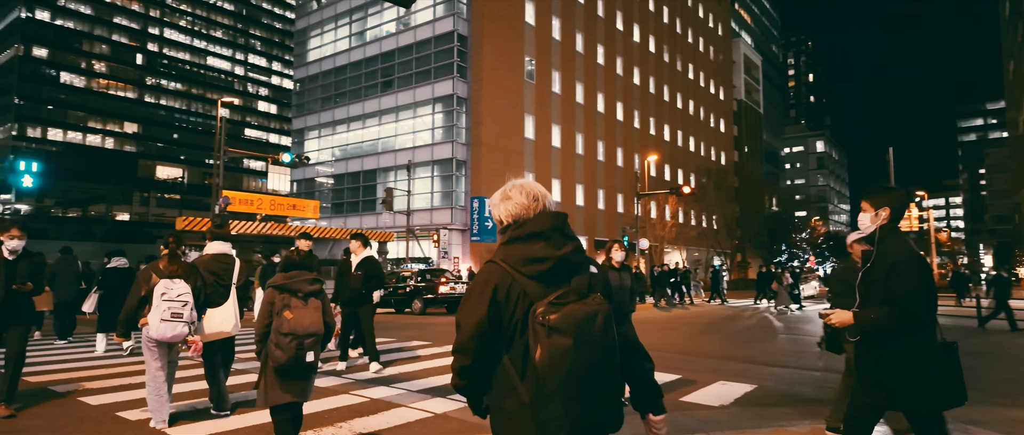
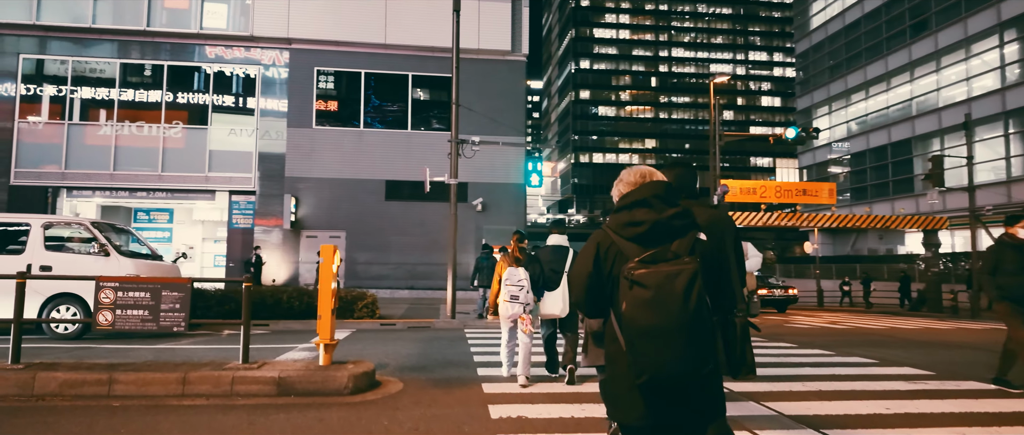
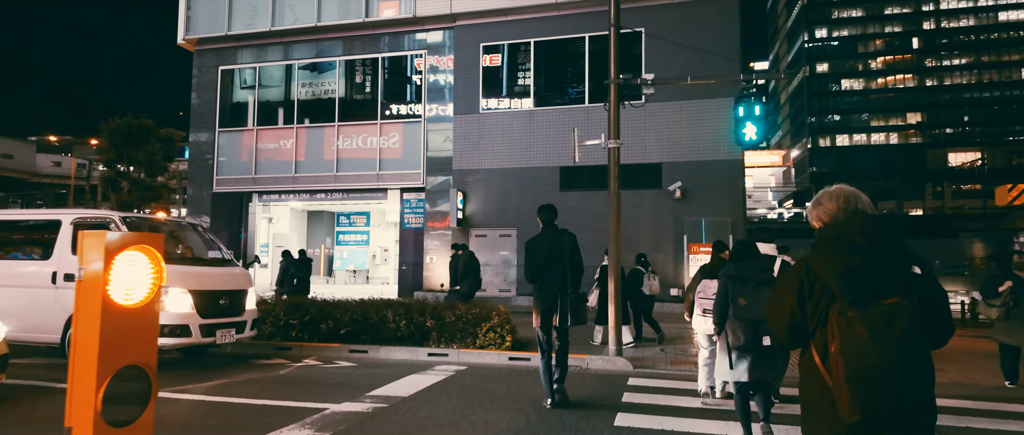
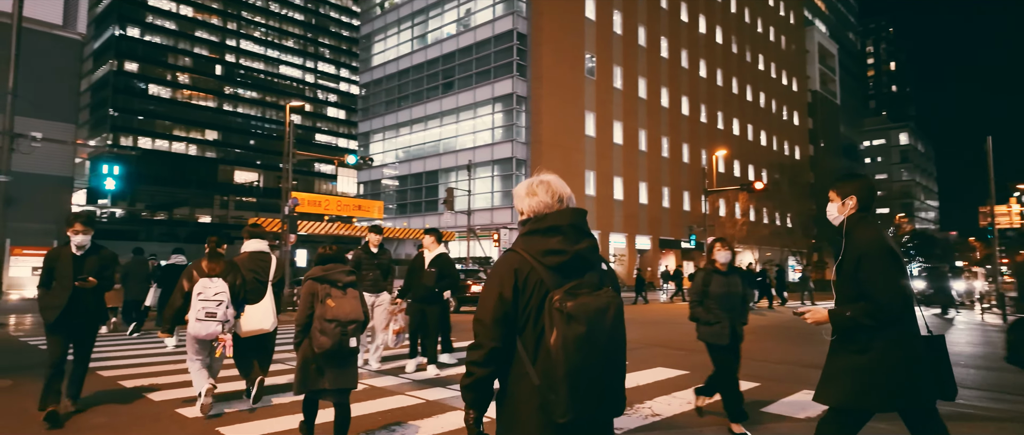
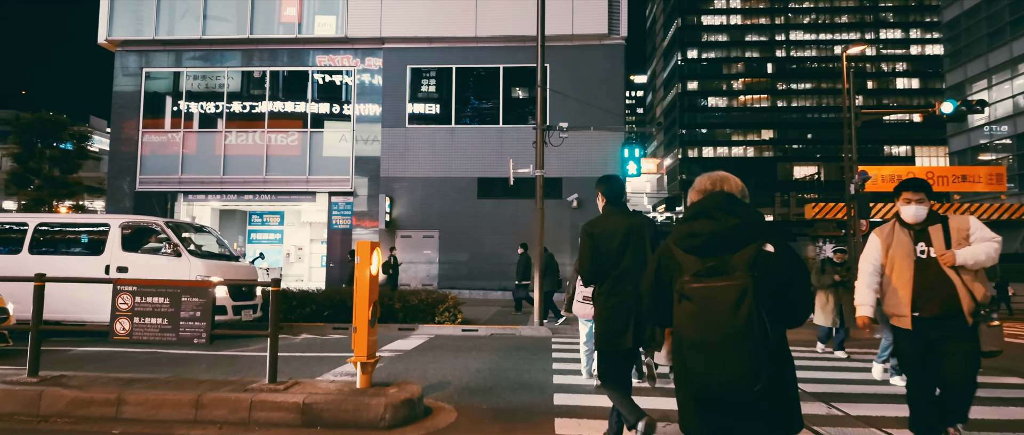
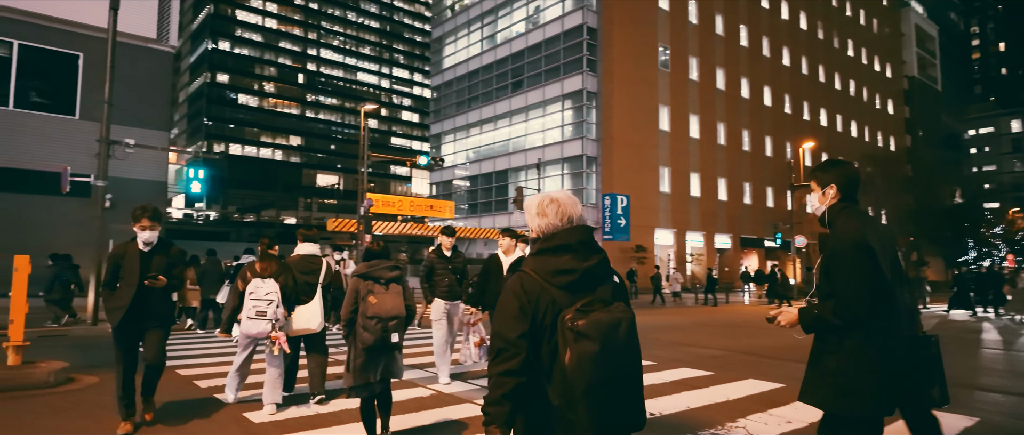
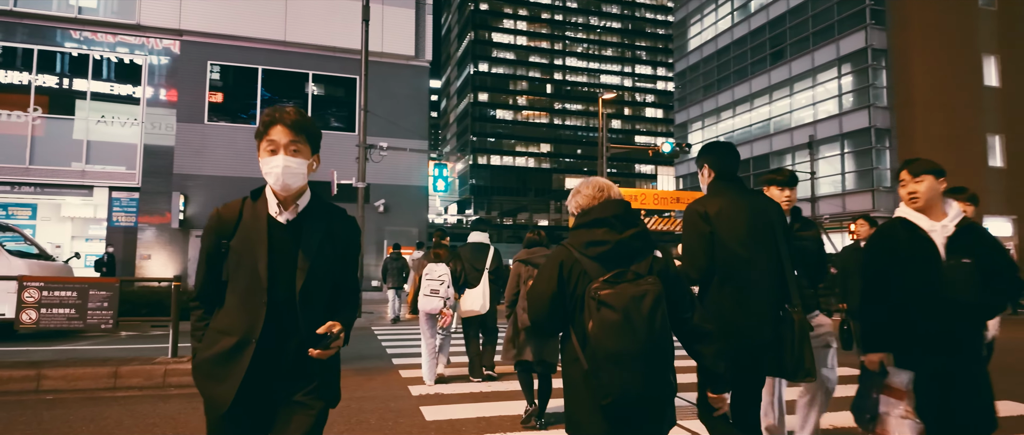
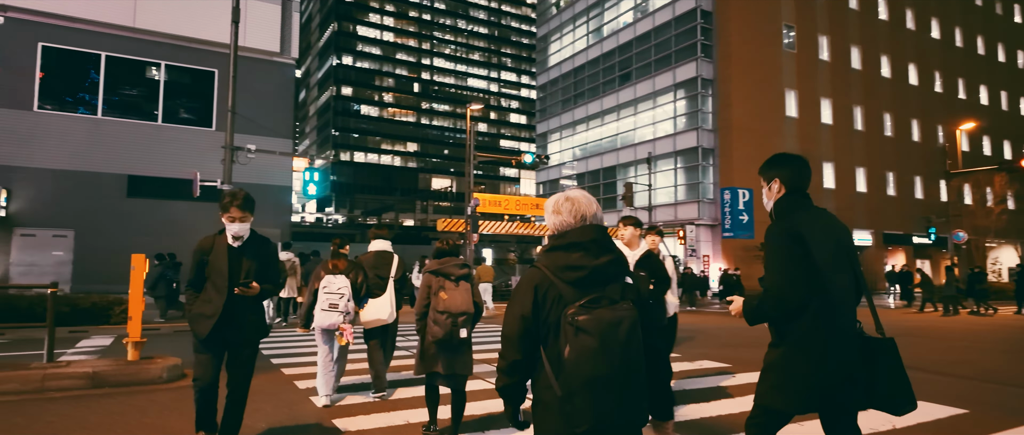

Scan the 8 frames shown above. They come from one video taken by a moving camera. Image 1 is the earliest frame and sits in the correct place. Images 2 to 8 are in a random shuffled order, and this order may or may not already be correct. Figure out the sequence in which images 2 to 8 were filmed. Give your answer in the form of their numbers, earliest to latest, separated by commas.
4, 6, 8, 7, 2, 5, 3
